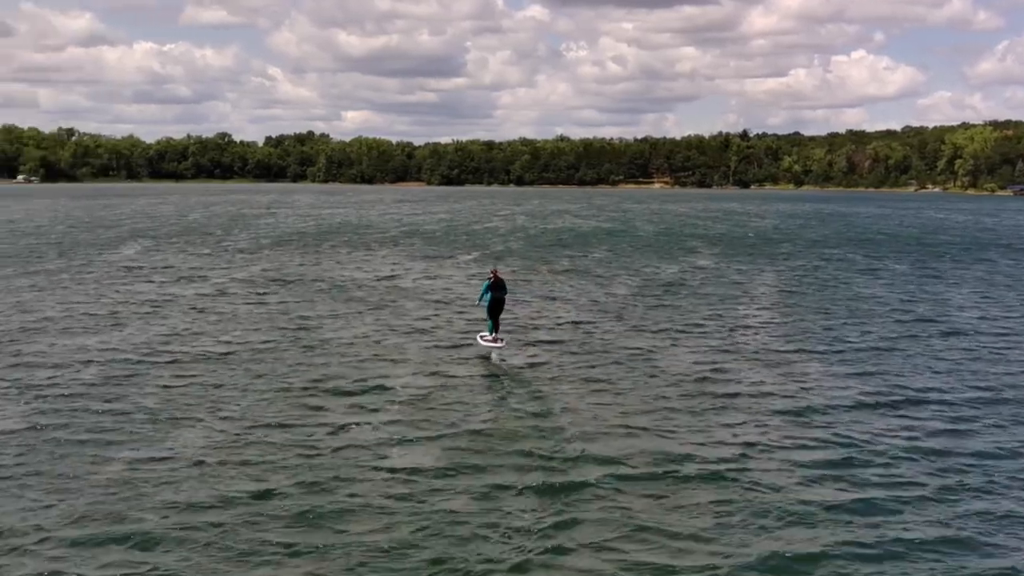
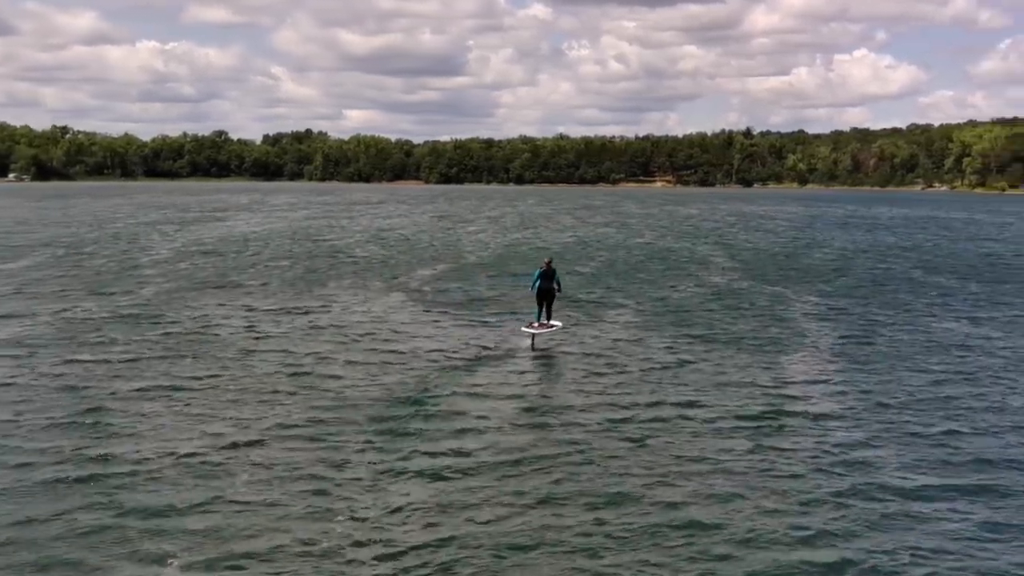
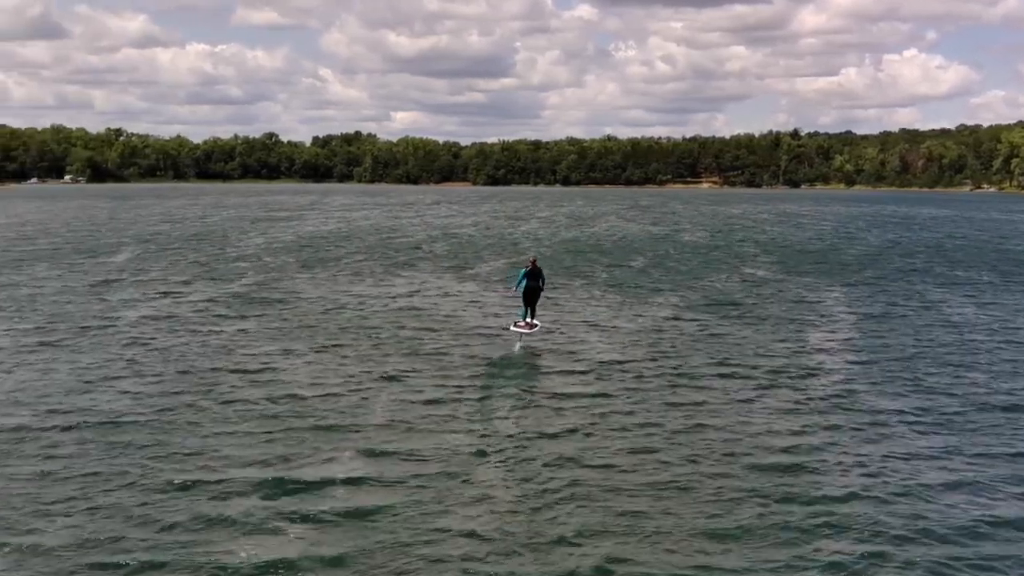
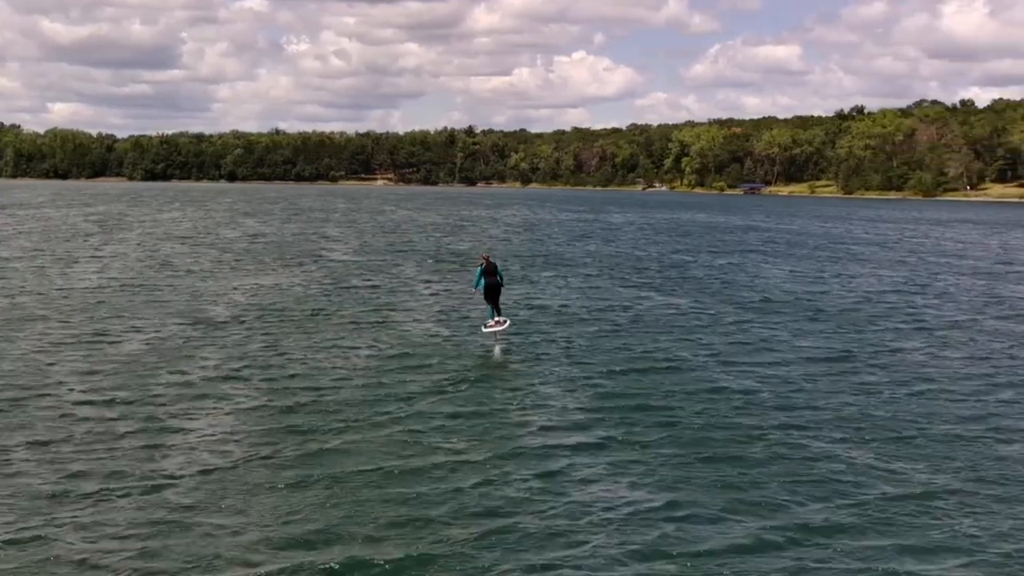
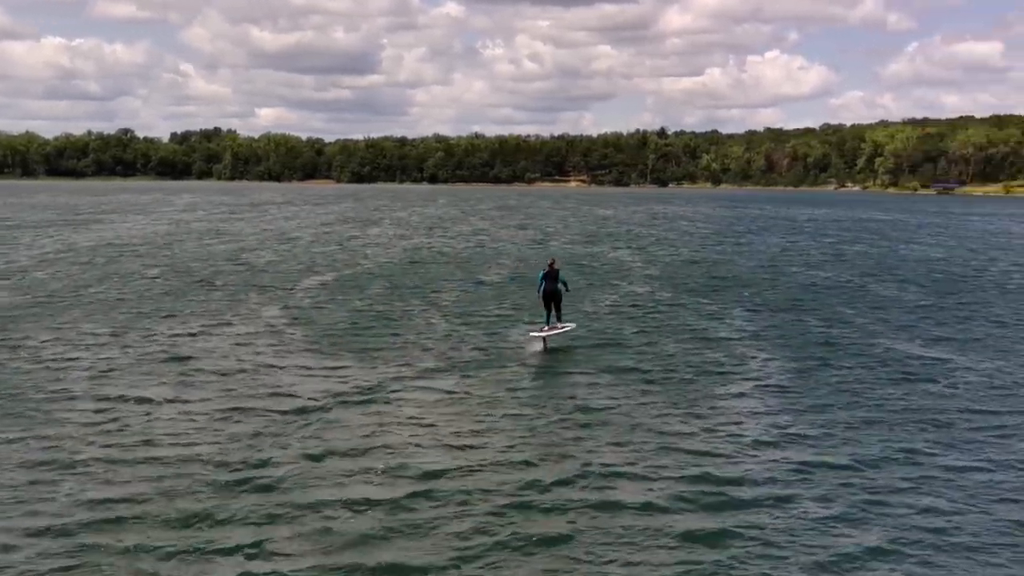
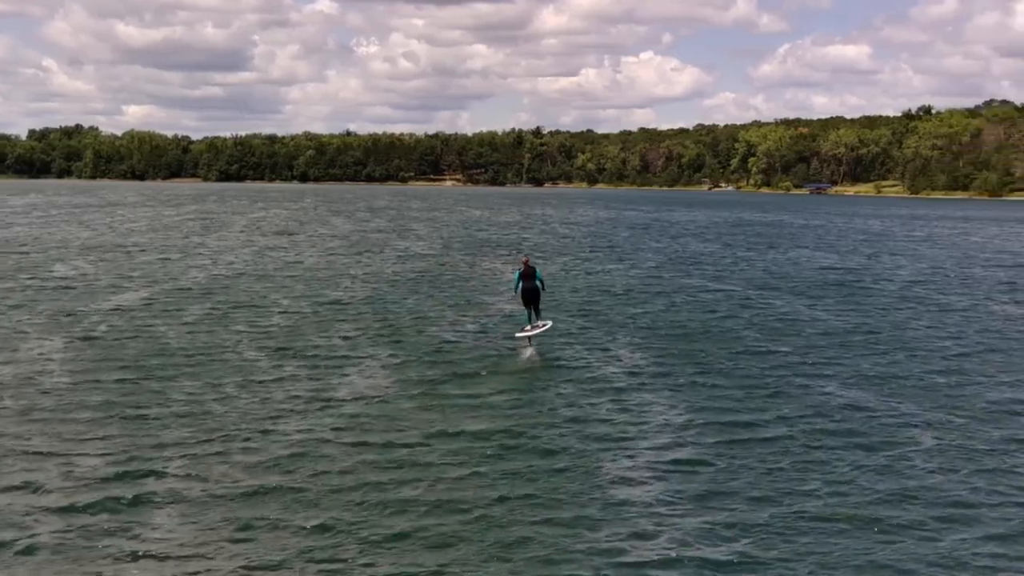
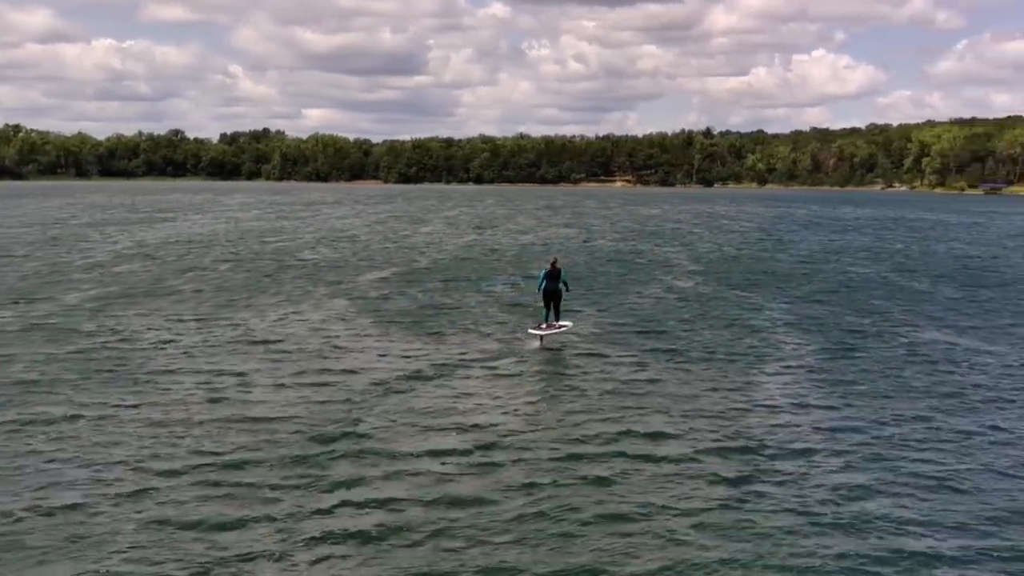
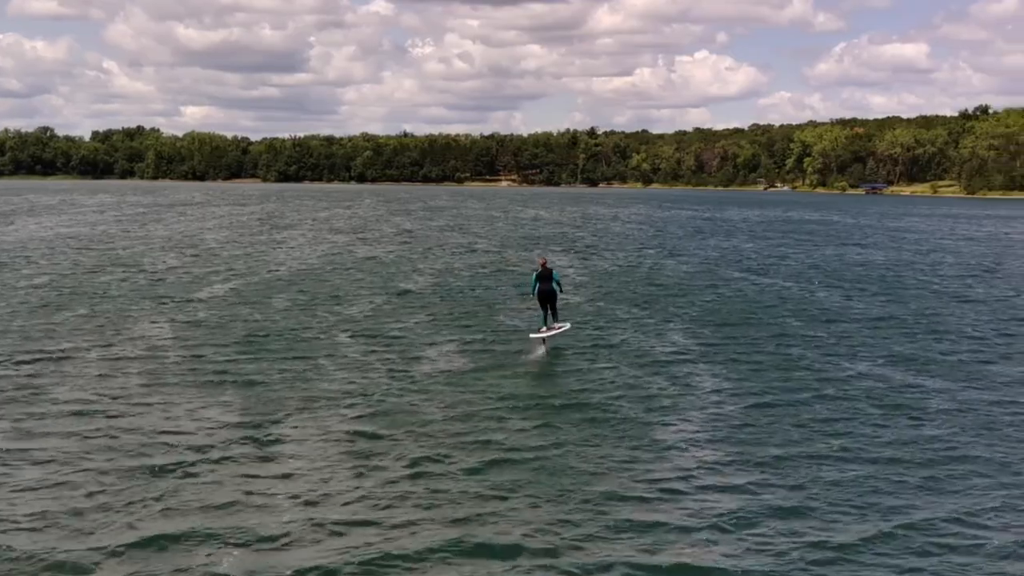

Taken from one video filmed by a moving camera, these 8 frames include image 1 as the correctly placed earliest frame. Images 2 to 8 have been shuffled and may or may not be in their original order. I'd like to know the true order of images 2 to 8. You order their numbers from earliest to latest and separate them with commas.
3, 2, 7, 5, 8, 6, 4
